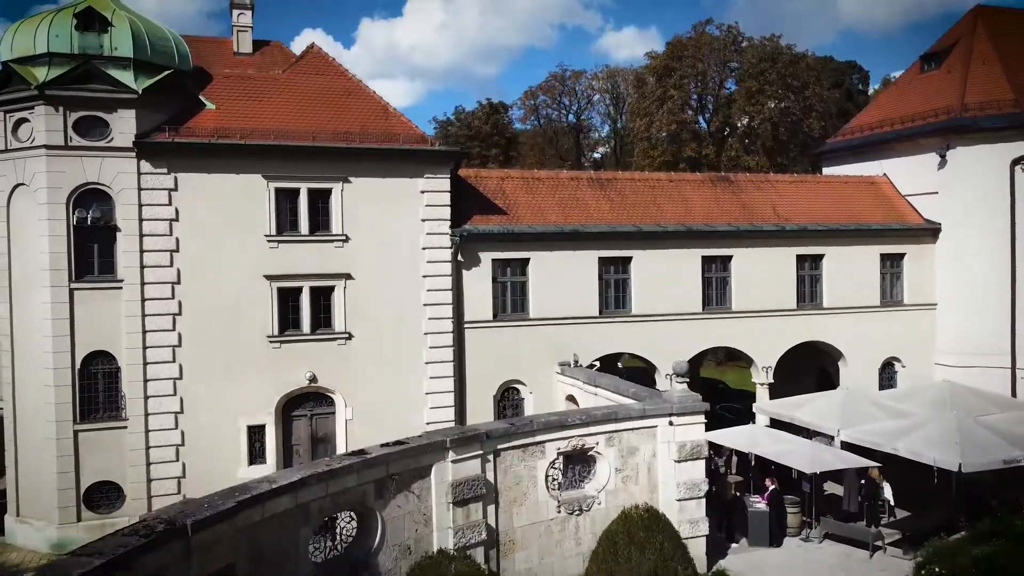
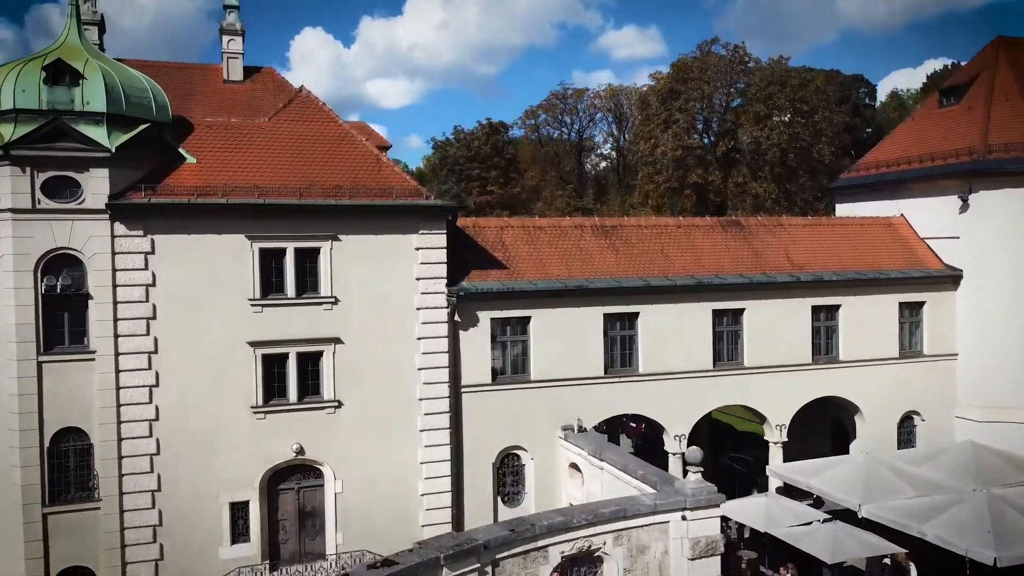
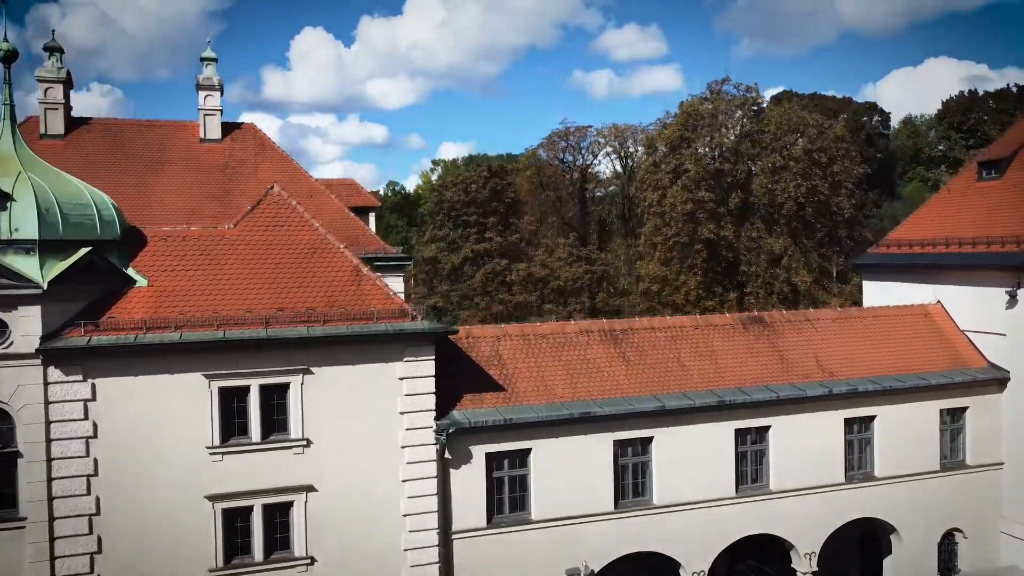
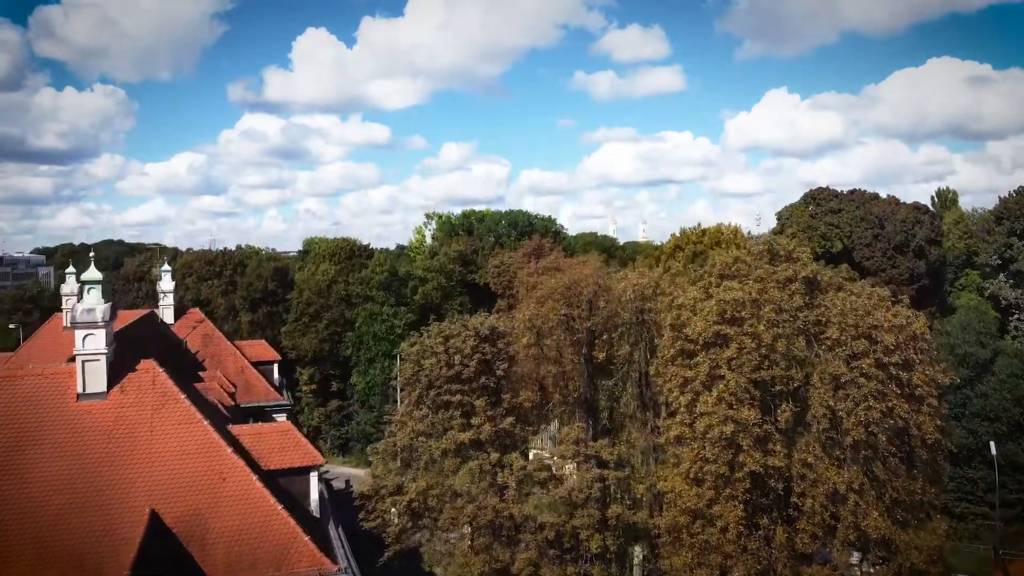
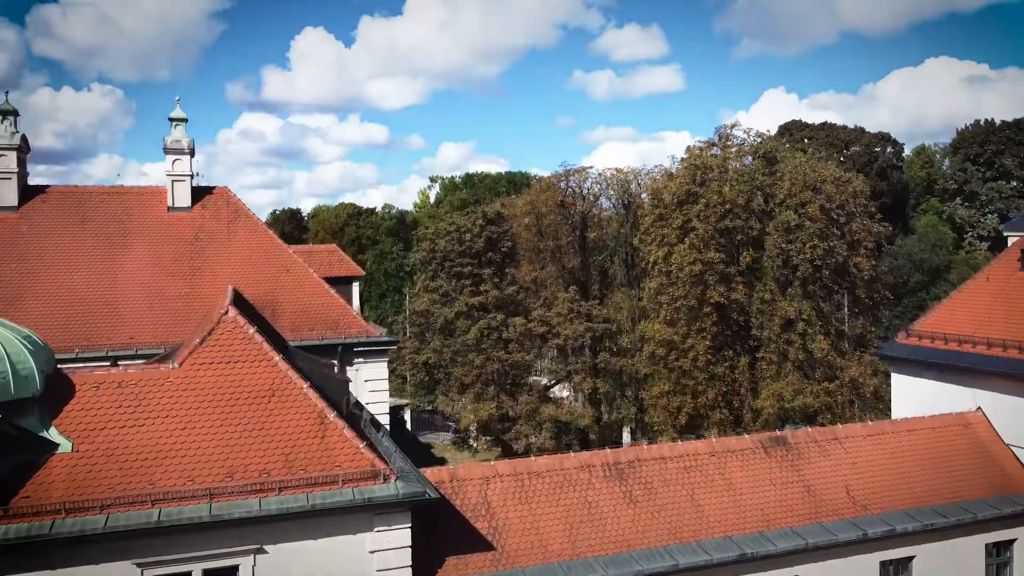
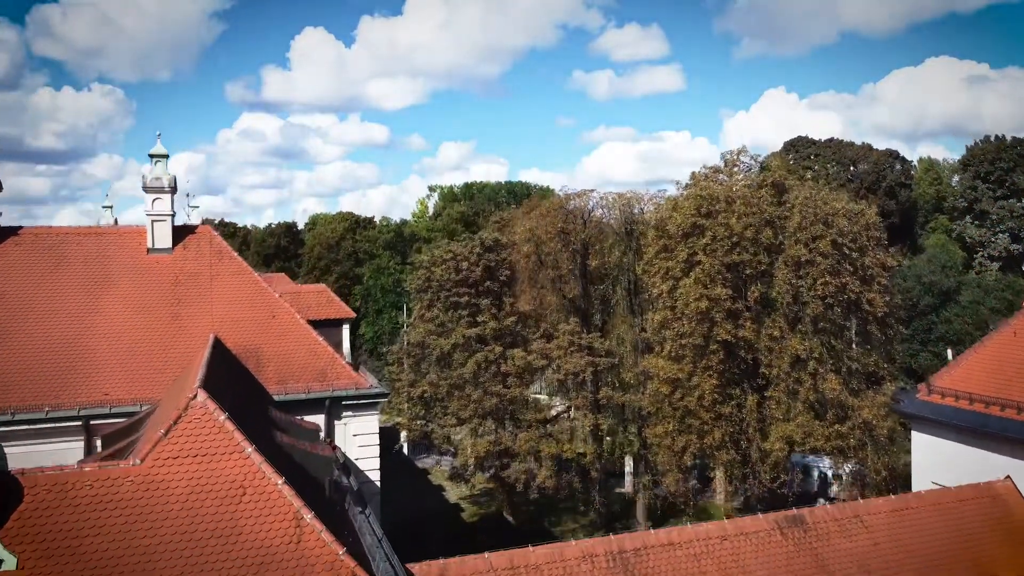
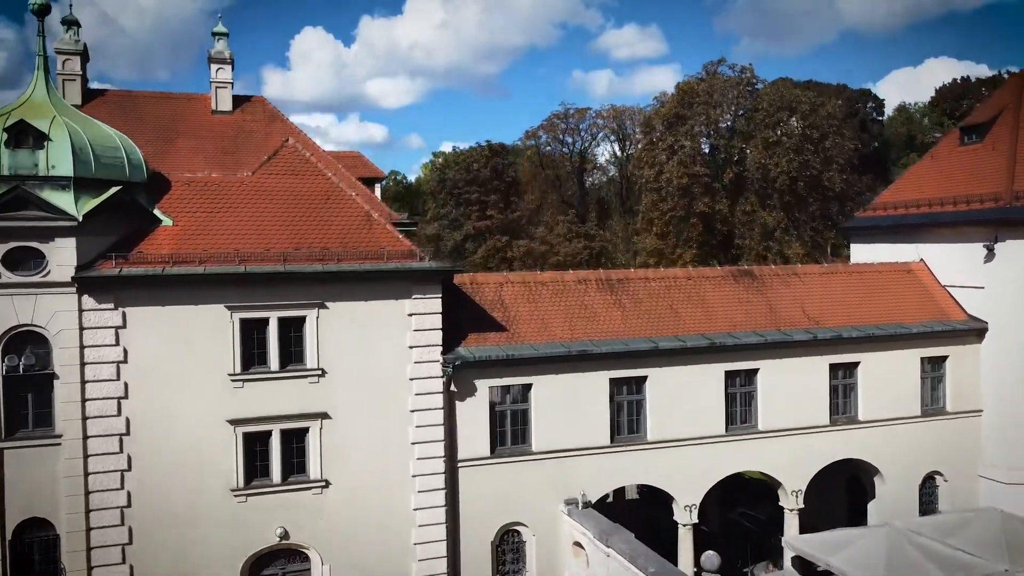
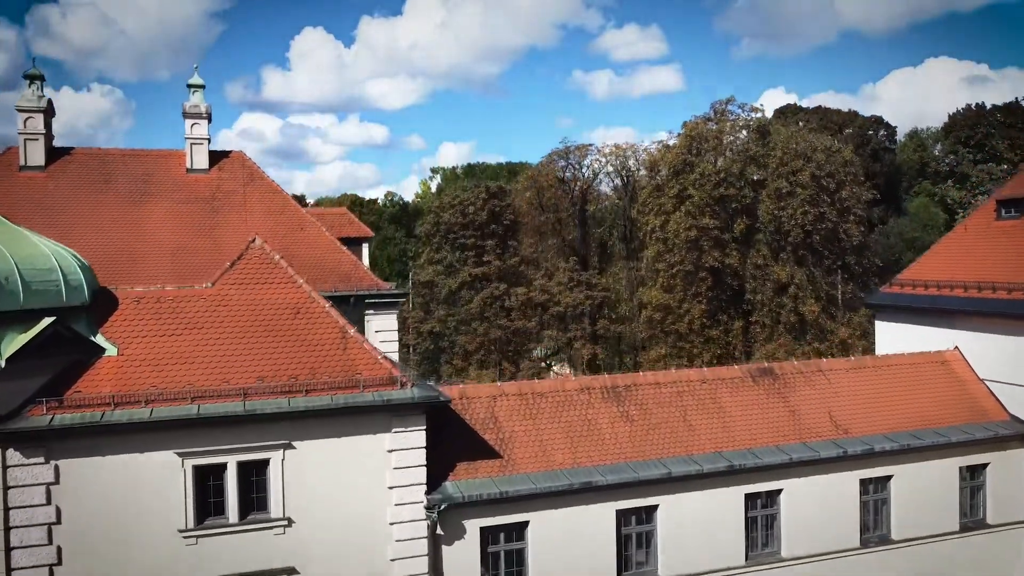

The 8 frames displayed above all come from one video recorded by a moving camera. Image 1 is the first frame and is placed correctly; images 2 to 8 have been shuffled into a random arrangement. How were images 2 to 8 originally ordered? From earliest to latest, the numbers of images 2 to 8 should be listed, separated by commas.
2, 7, 3, 8, 5, 6, 4
